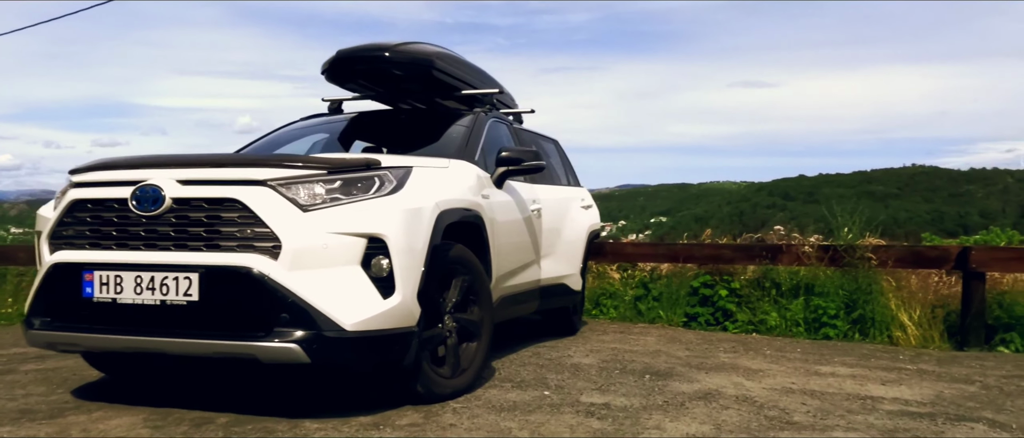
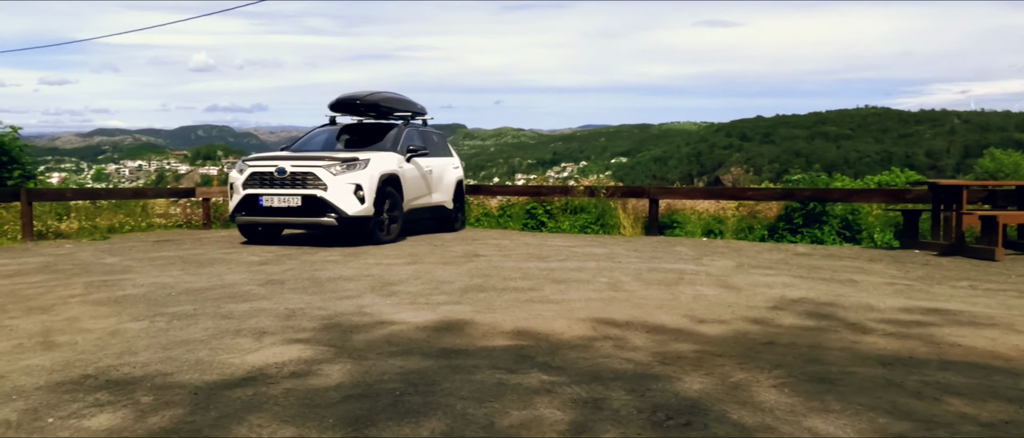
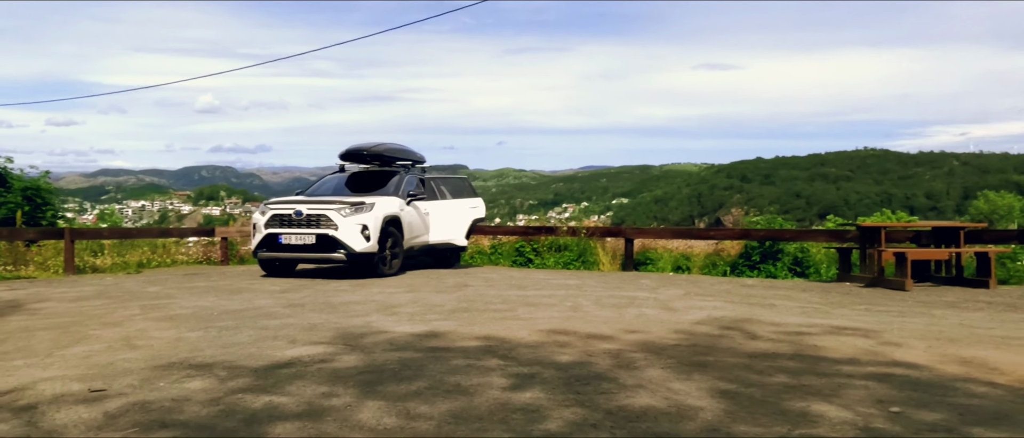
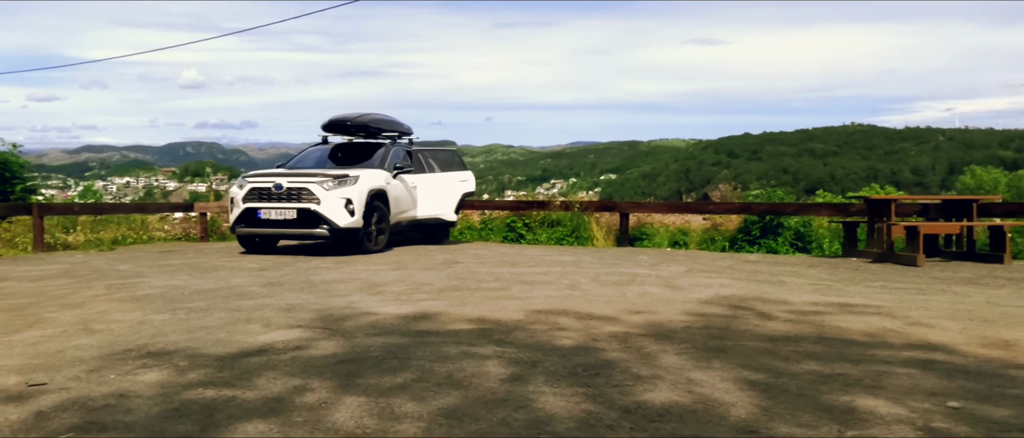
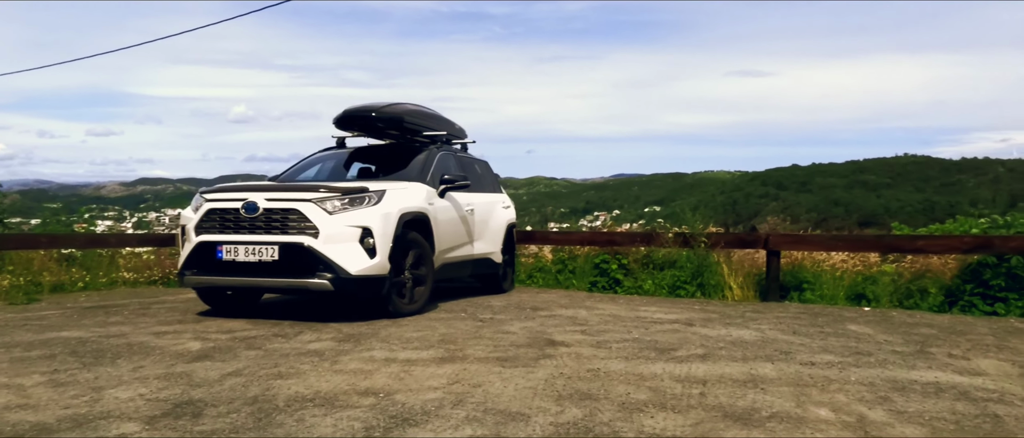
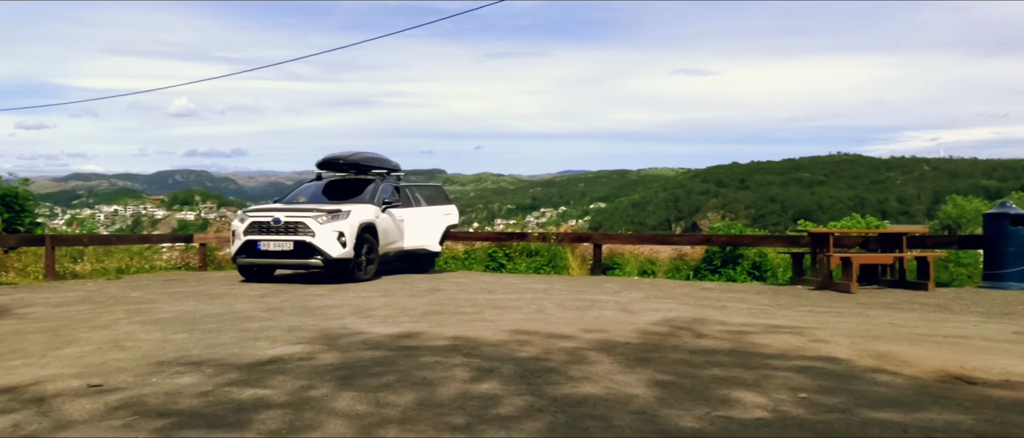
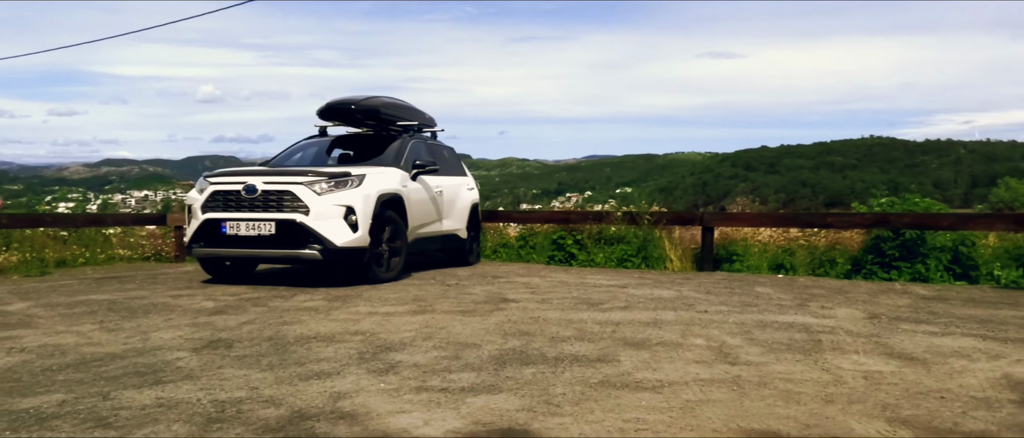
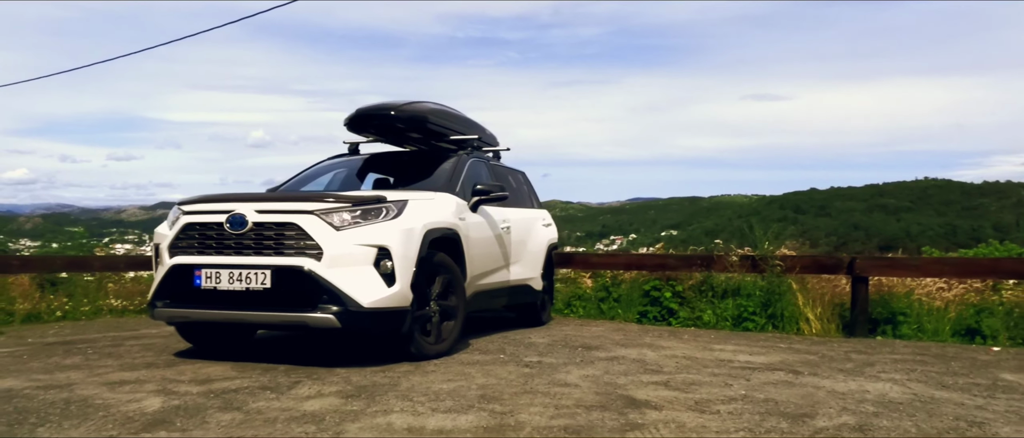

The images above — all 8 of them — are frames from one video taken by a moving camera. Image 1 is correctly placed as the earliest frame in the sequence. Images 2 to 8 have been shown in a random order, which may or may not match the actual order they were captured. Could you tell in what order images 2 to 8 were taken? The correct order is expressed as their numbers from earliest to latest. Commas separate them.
8, 5, 7, 2, 4, 3, 6
